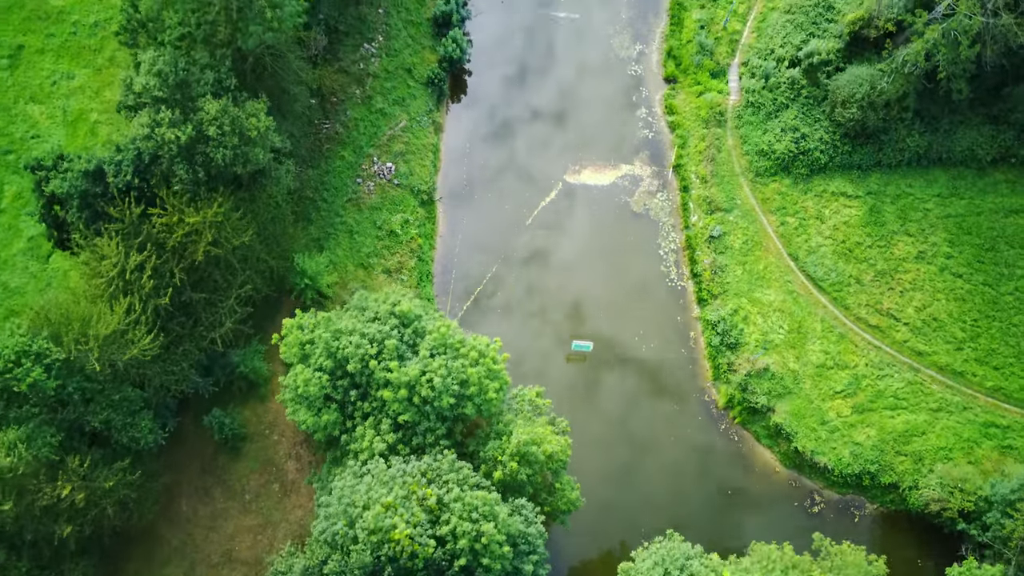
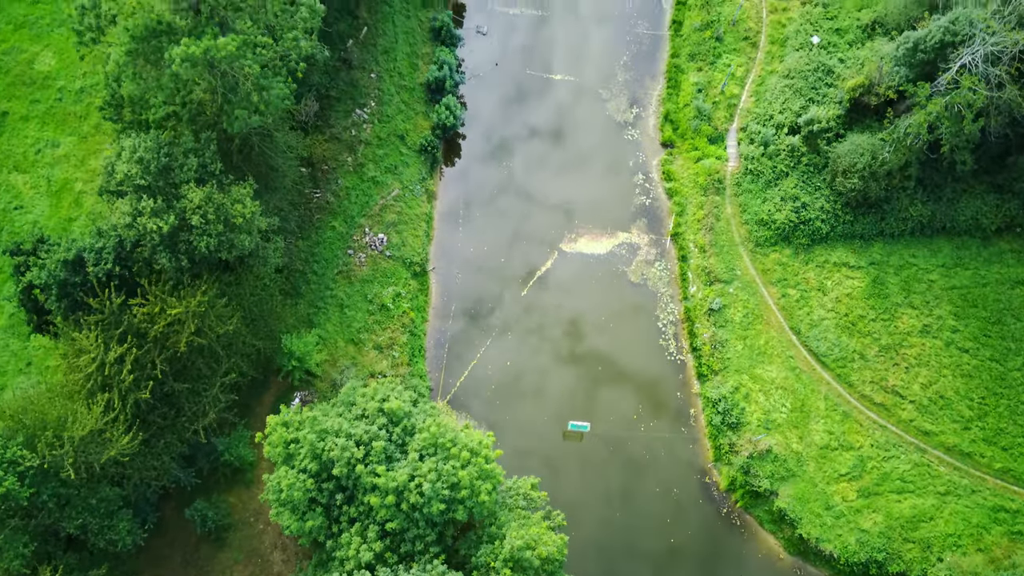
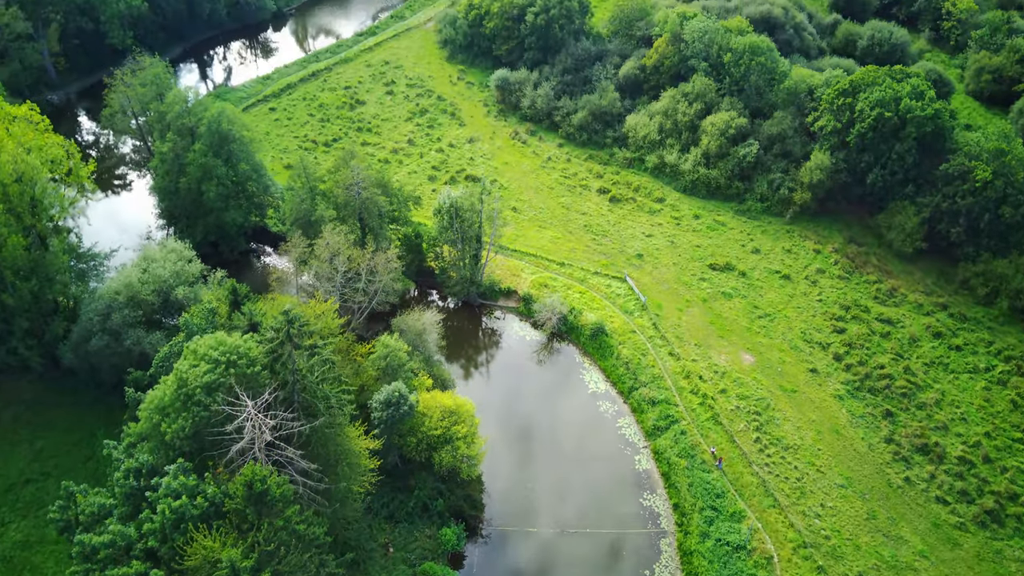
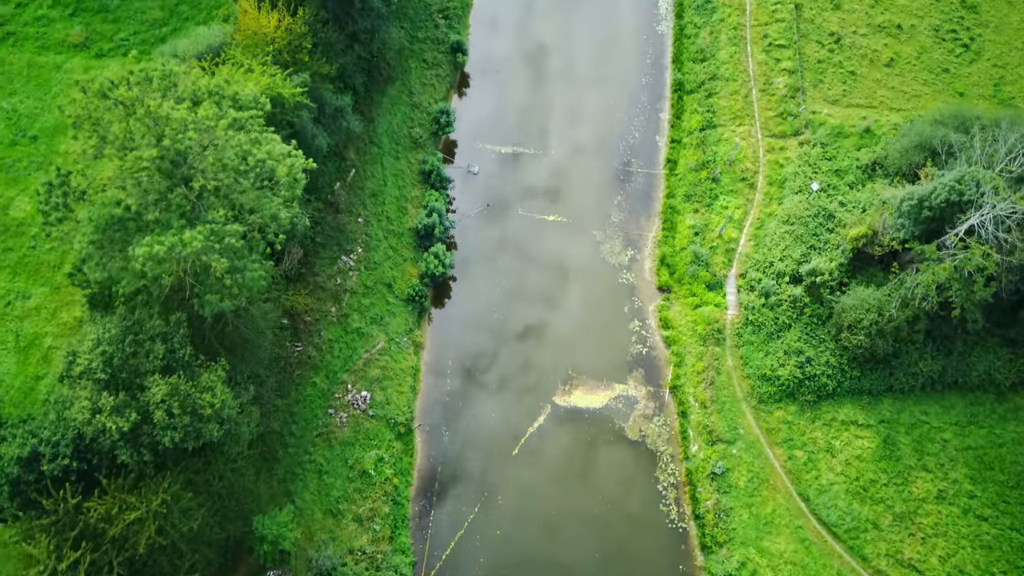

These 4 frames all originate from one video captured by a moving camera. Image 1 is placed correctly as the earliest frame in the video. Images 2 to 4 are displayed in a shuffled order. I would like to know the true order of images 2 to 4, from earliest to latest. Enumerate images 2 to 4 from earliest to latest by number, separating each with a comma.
2, 4, 3
